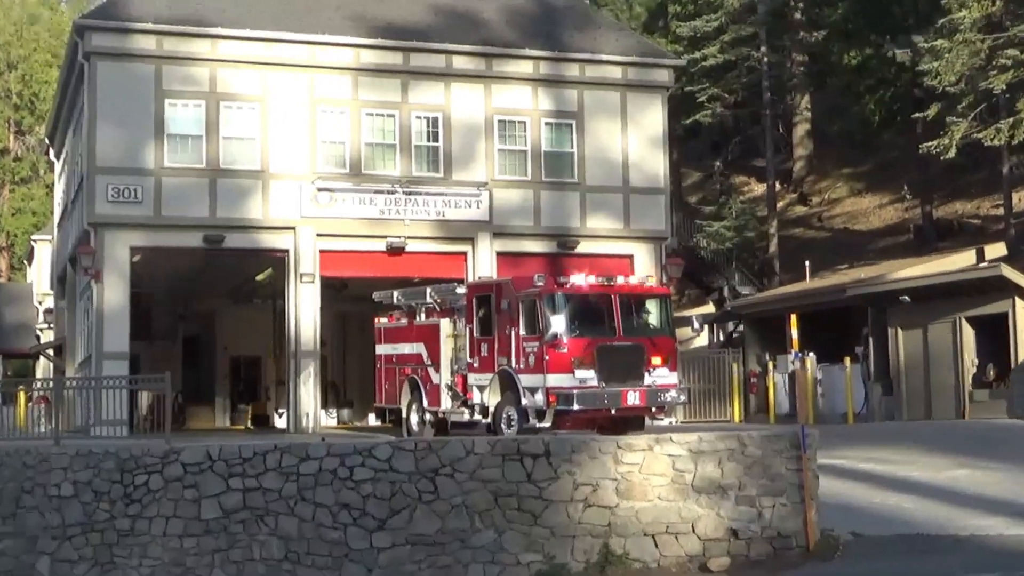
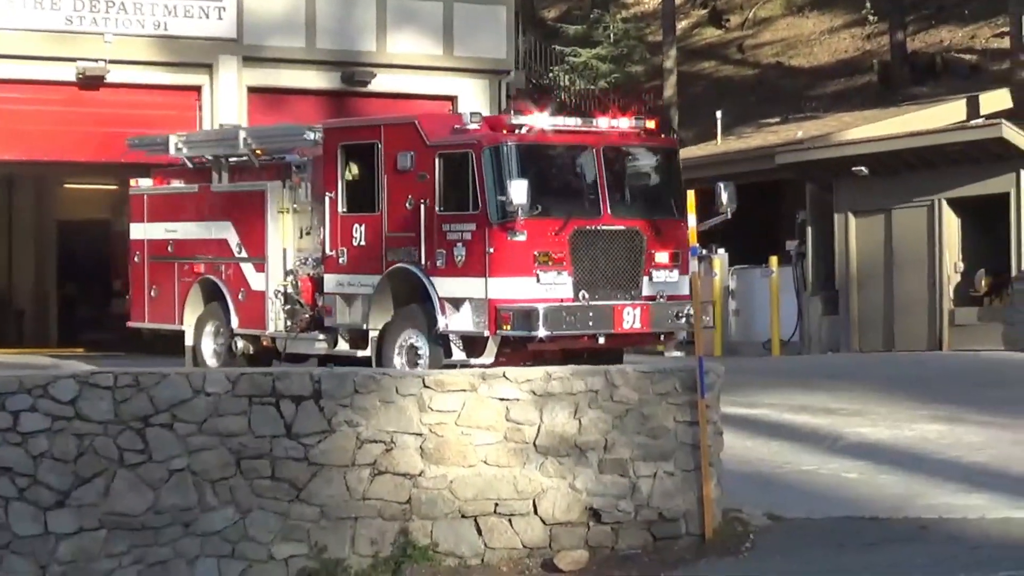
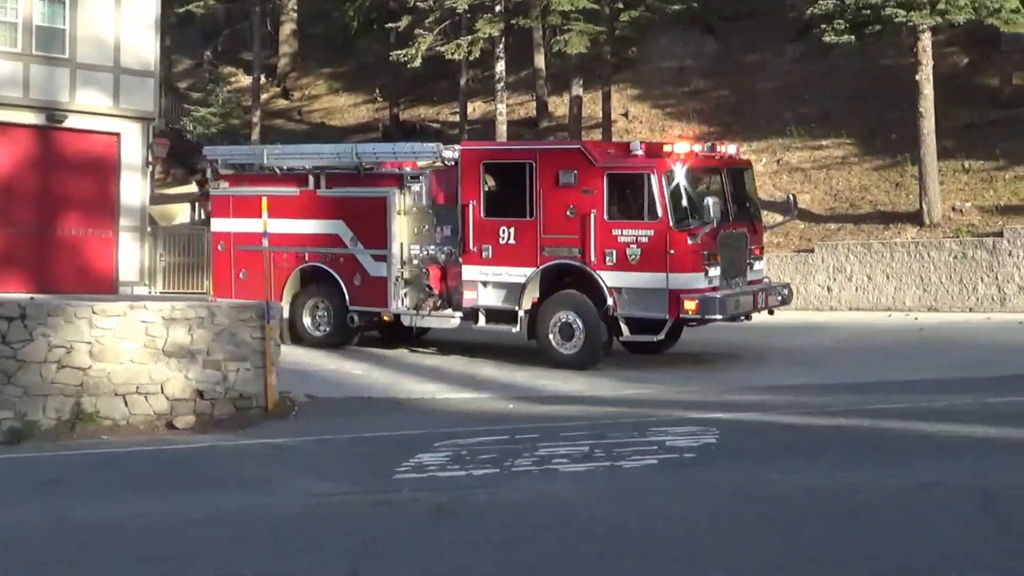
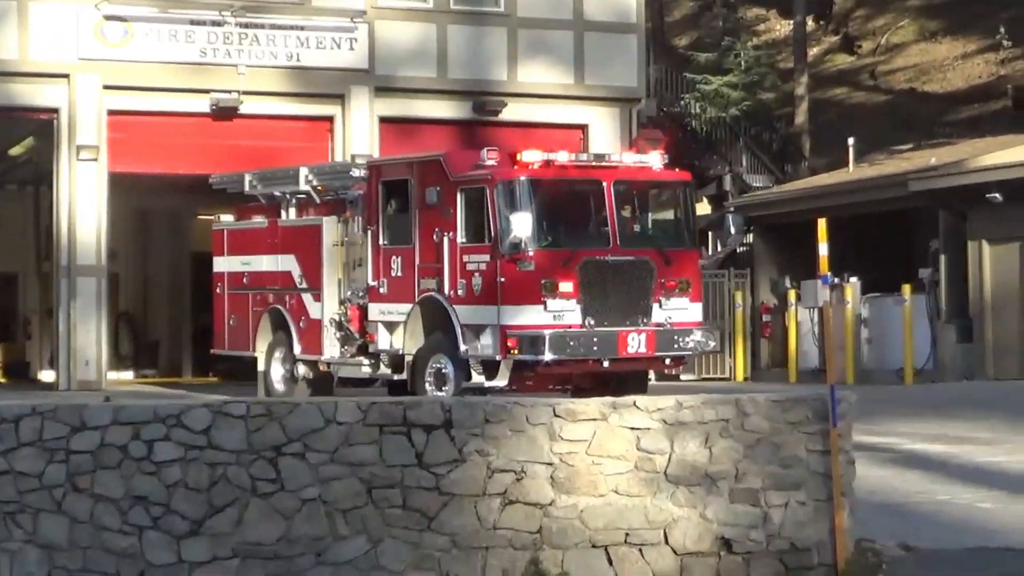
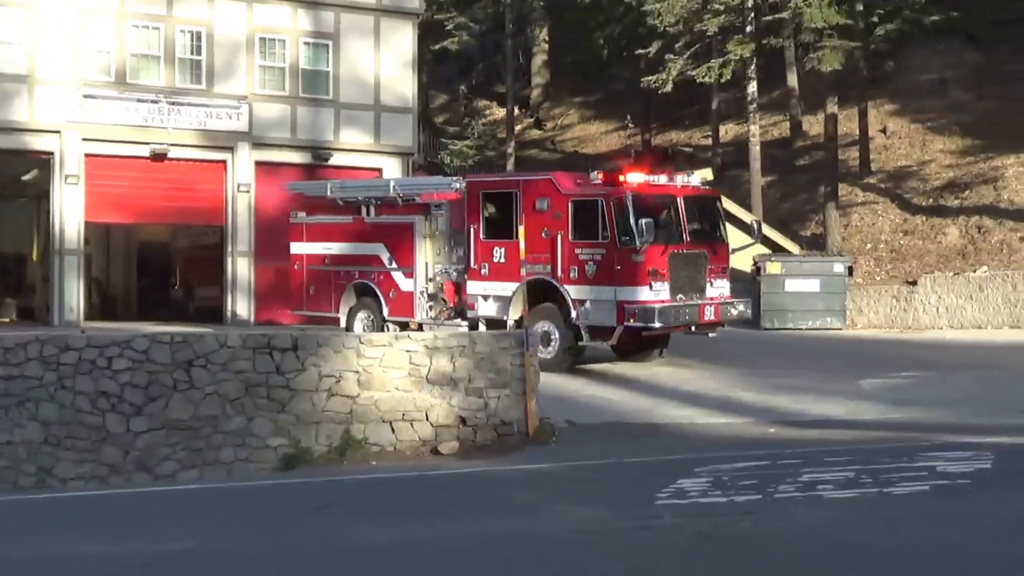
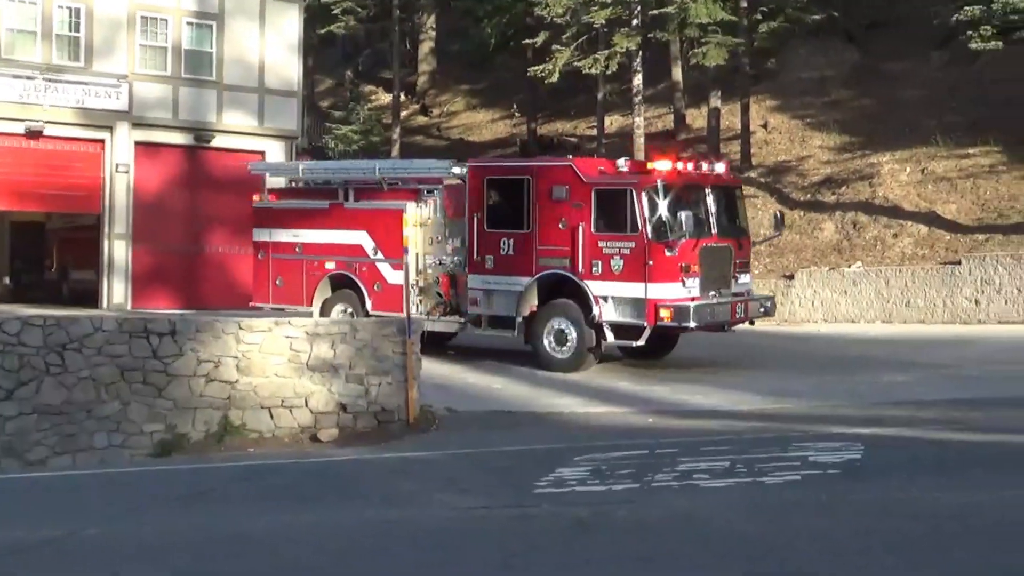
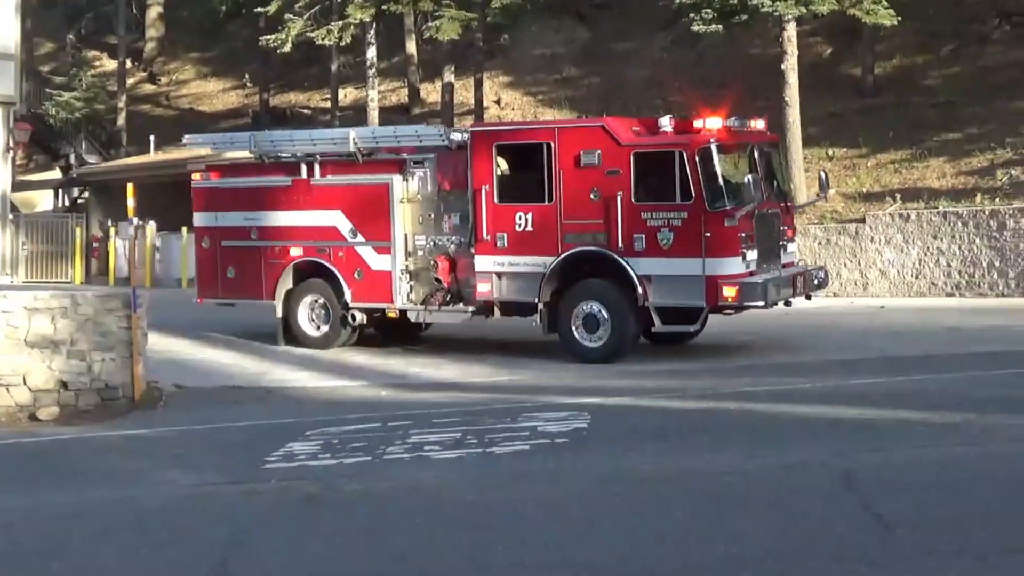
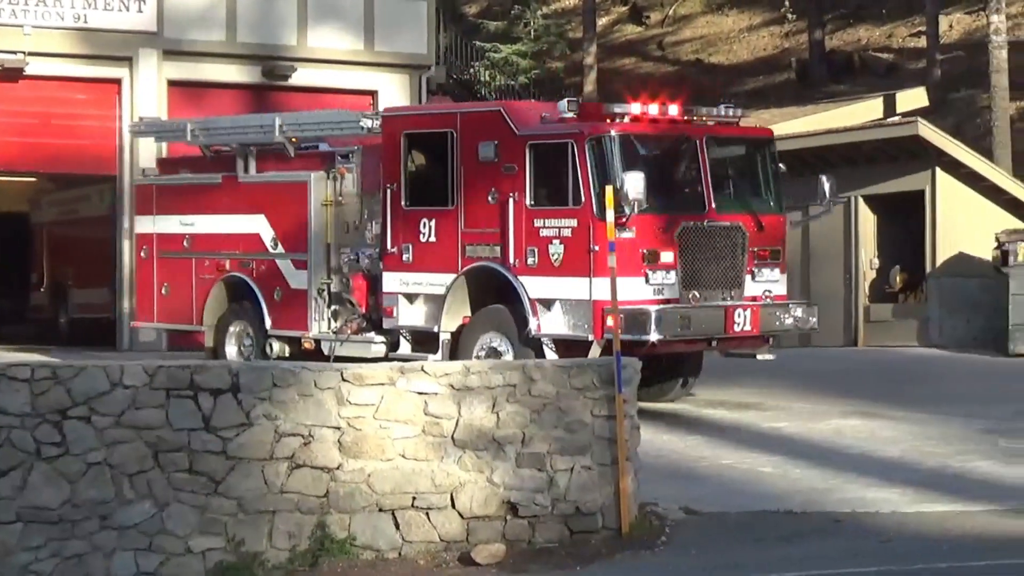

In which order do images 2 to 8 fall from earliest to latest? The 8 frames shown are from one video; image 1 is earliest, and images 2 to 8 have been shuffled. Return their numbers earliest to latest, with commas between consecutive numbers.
4, 2, 8, 5, 6, 3, 7
